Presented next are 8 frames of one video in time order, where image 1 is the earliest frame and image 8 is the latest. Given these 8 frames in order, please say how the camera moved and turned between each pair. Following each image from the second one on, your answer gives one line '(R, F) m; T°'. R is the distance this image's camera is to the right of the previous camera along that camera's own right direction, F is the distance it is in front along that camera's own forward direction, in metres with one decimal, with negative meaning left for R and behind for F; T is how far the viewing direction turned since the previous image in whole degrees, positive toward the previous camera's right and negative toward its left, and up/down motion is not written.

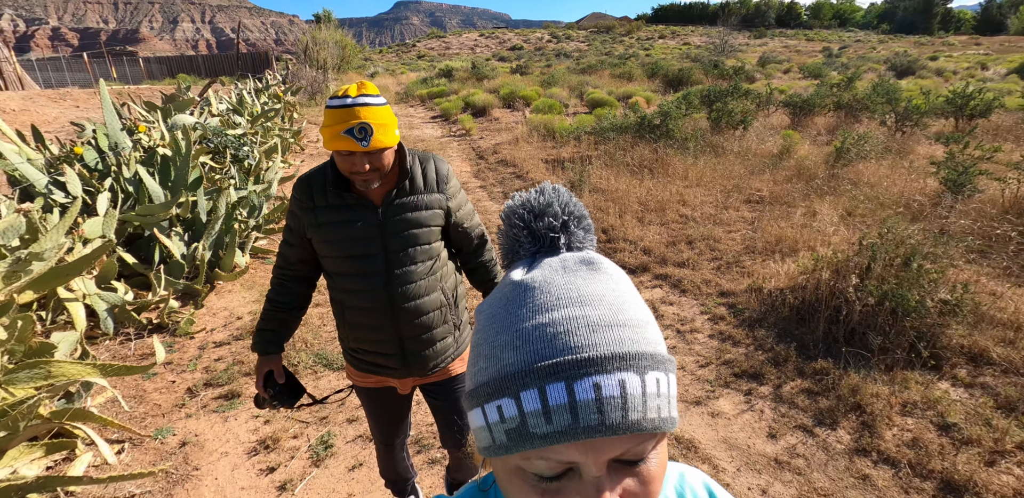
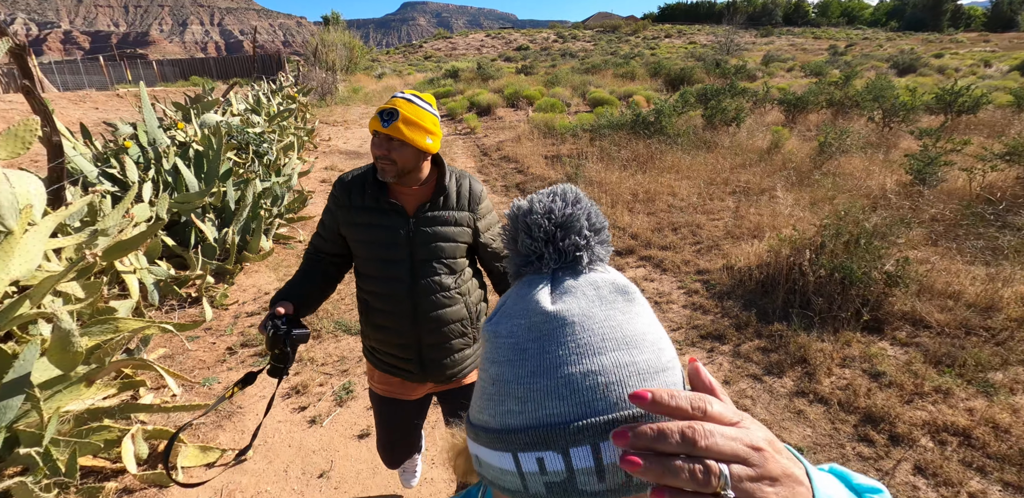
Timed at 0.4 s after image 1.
(+0.1, -0.4) m; -1°
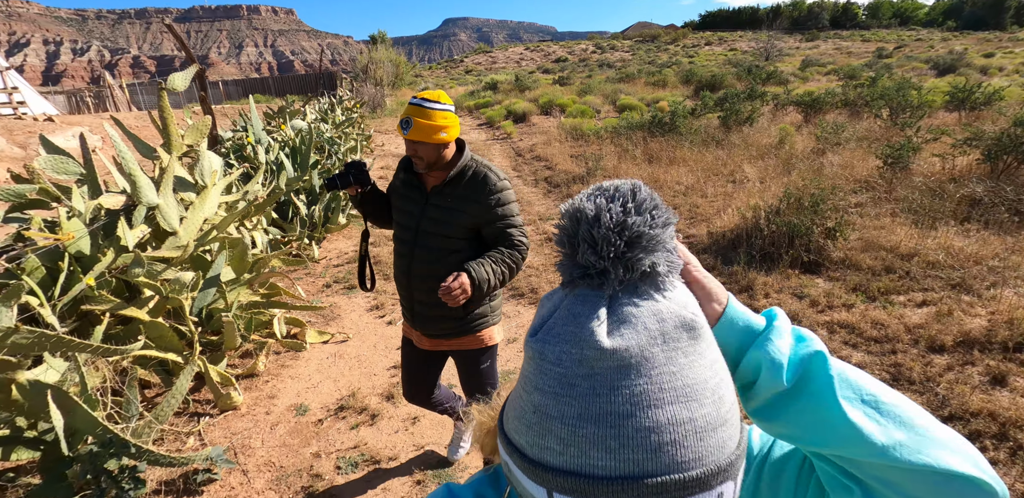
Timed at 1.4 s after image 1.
(+0.2, -1.1) m; -4°
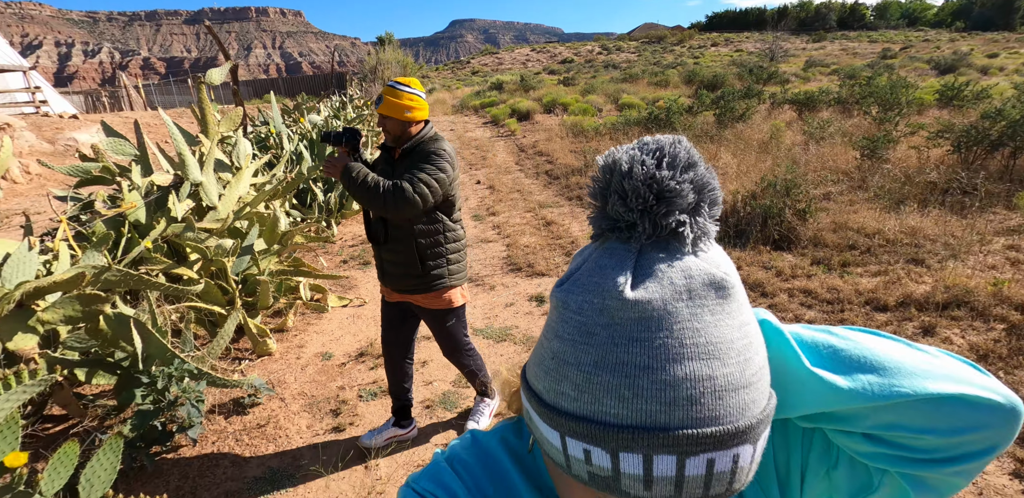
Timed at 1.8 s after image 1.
(+0.1, -0.5) m; -1°
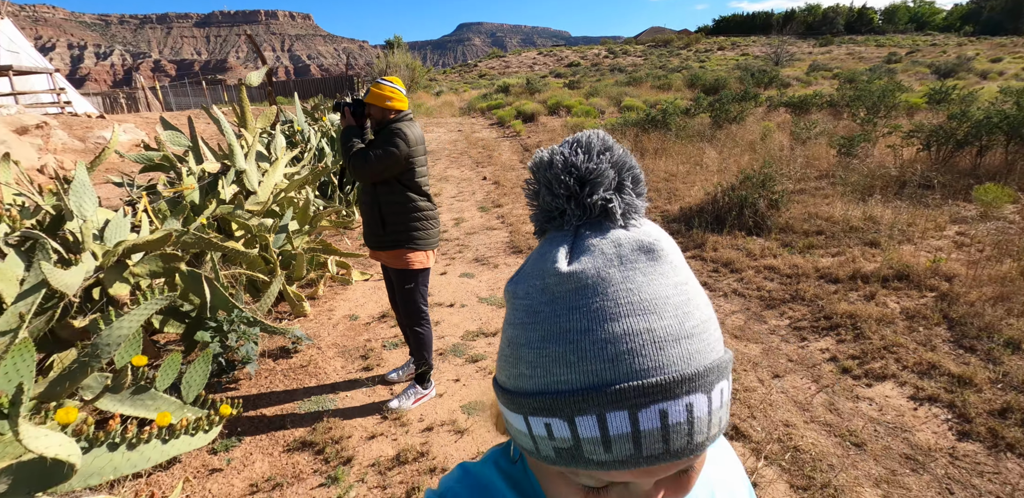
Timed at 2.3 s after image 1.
(0.0, -0.6) m; -1°
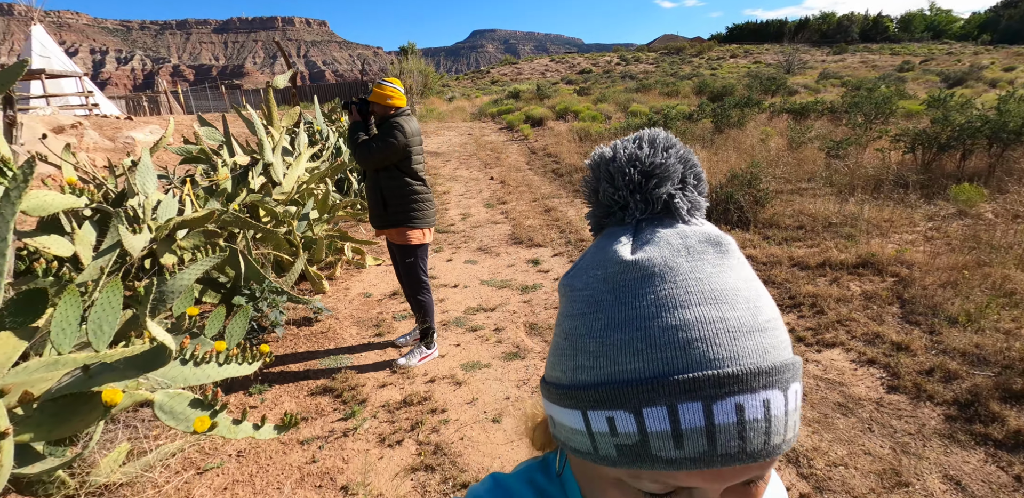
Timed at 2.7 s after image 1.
(+0.1, -0.4) m; -1°
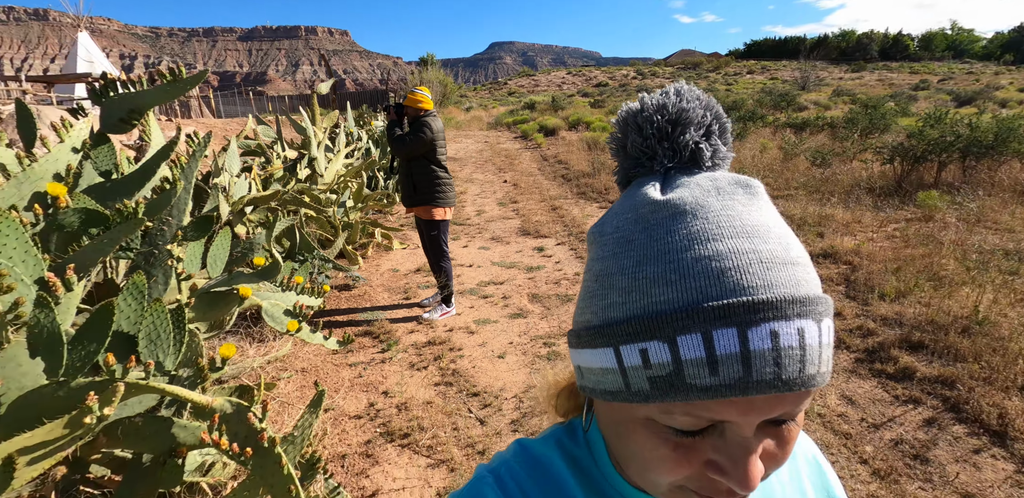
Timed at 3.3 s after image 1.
(+0.1, -0.7) m; -1°
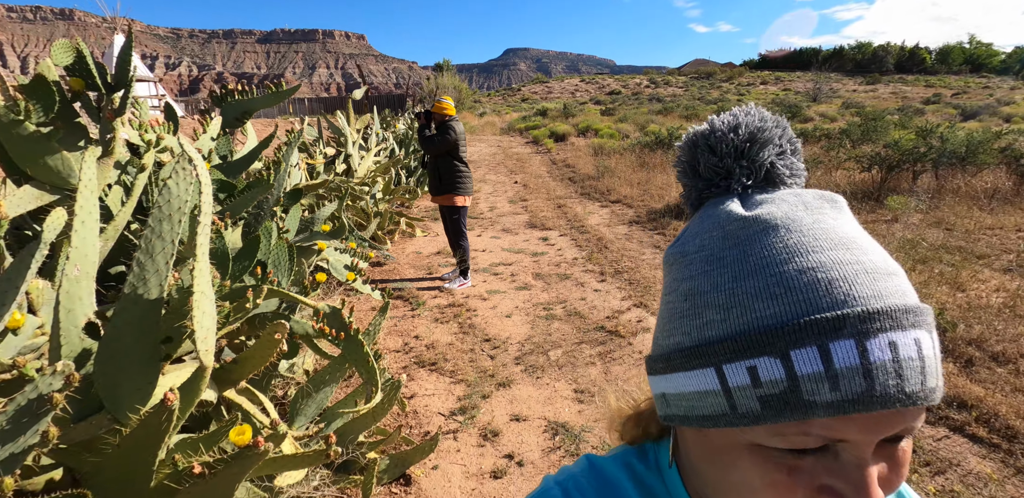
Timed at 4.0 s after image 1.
(0.0, -0.8) m; -1°
